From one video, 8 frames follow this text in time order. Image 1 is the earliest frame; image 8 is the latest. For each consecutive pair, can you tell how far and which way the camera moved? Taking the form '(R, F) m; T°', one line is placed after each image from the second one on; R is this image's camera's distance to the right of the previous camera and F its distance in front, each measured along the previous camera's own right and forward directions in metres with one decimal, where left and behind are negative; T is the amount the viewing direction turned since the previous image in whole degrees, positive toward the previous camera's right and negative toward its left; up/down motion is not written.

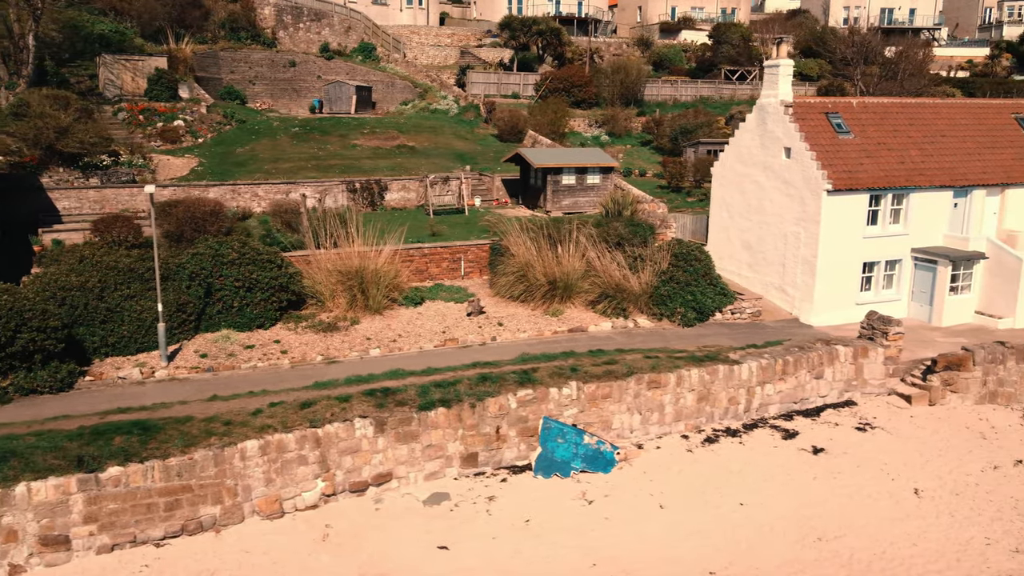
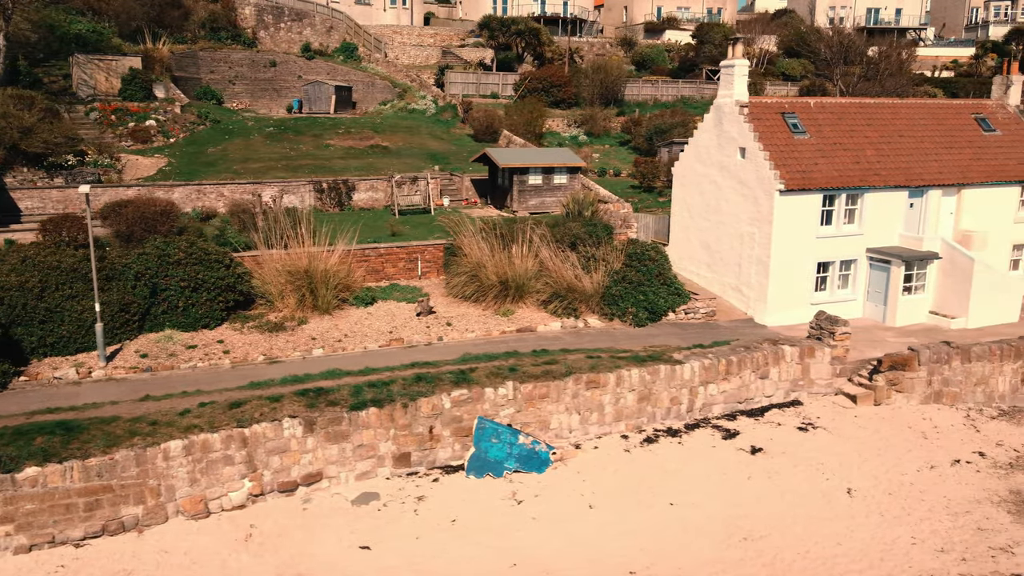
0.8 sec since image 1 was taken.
(+1.1, 0.0) m; 0°
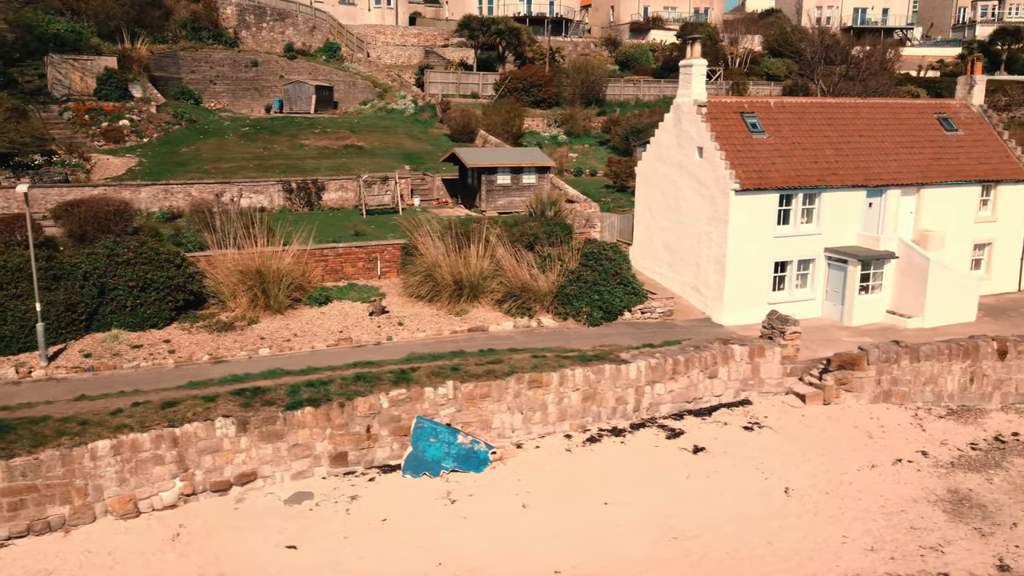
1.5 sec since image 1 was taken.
(+1.1, 0.0) m; 0°
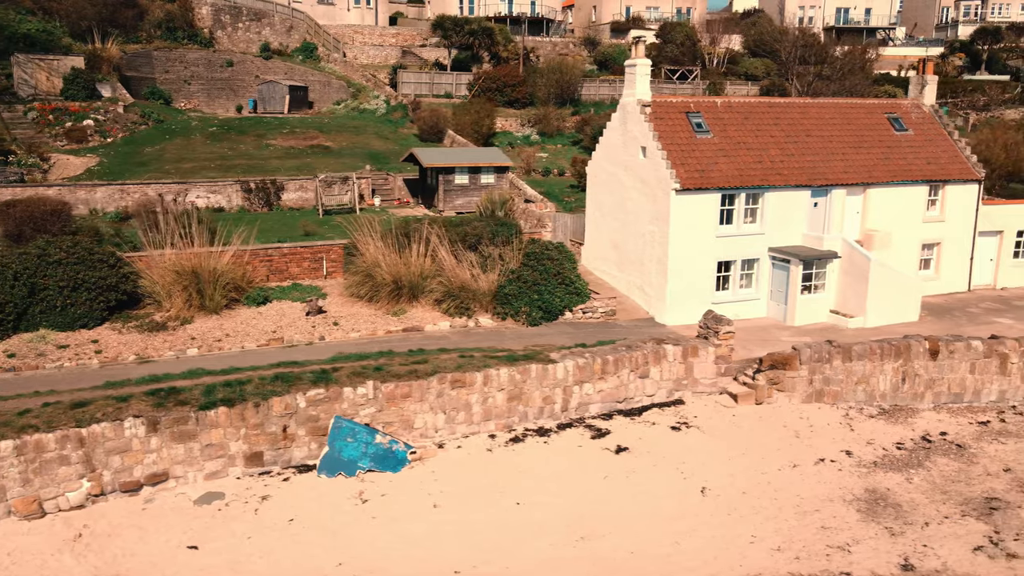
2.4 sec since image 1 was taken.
(+1.4, 0.0) m; 0°
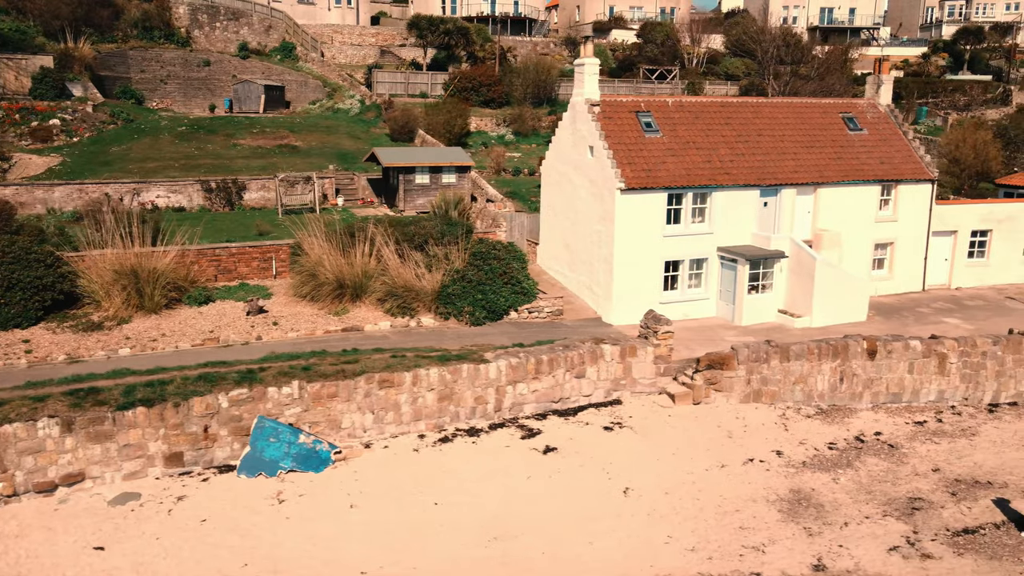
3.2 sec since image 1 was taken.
(+1.3, 0.0) m; 0°
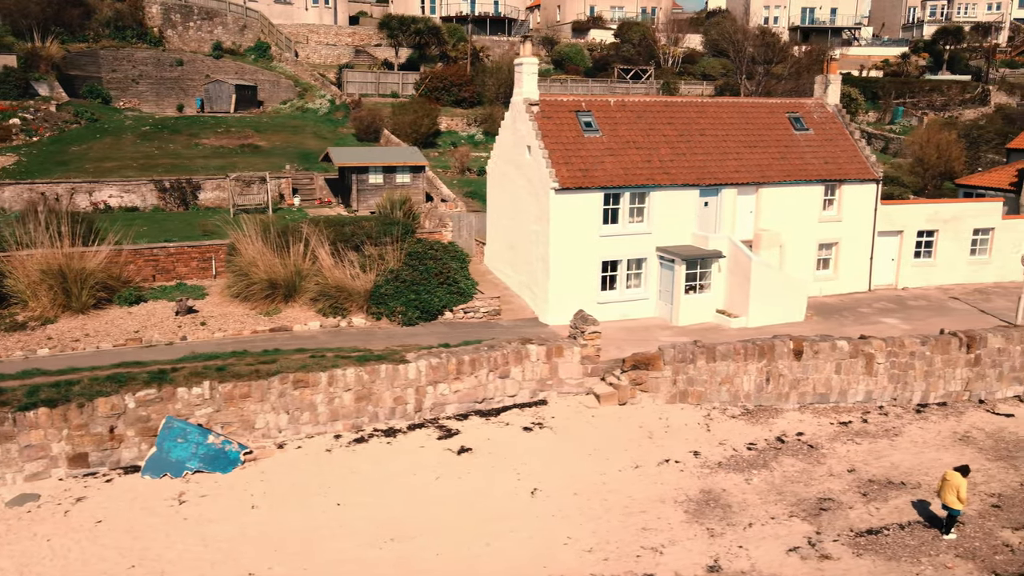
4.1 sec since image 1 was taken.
(+1.6, +0.1) m; 0°
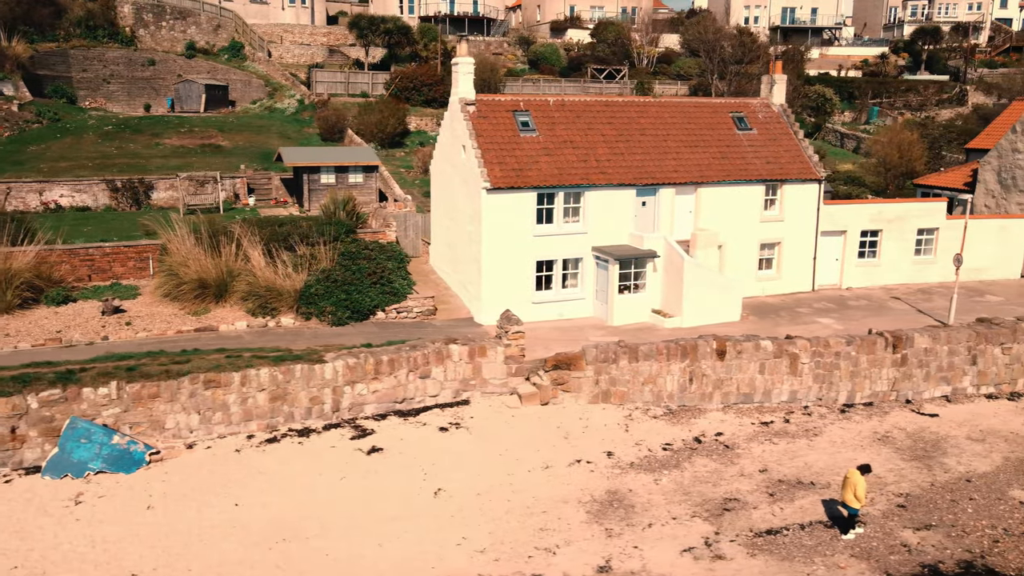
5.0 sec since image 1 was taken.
(+1.6, 0.0) m; 0°
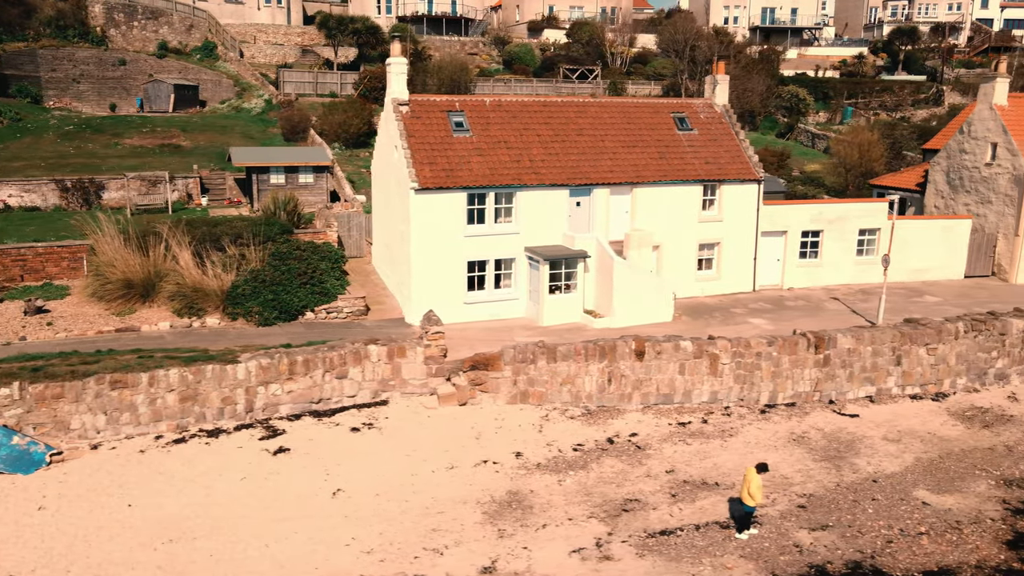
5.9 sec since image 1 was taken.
(+1.7, 0.0) m; 0°
